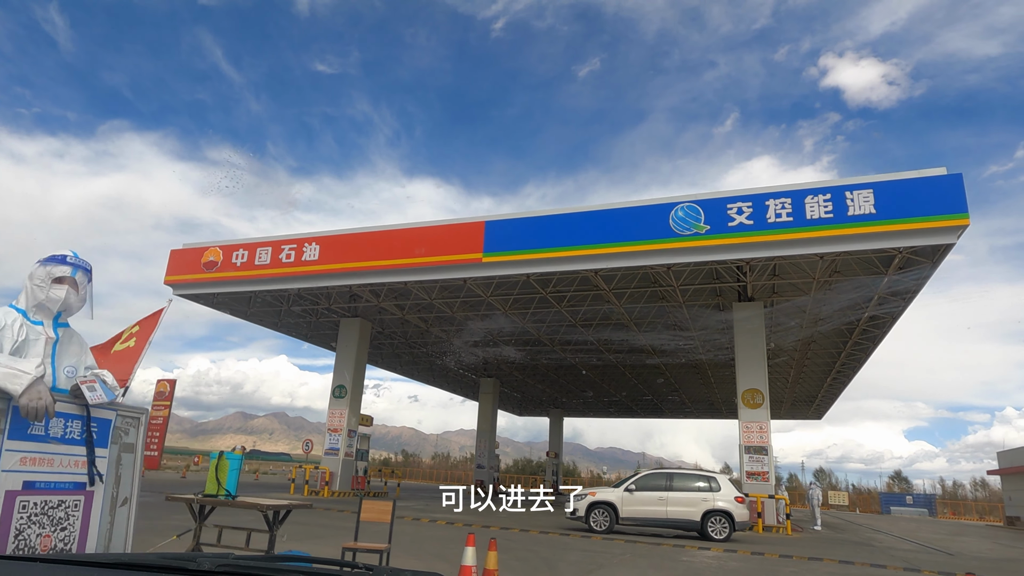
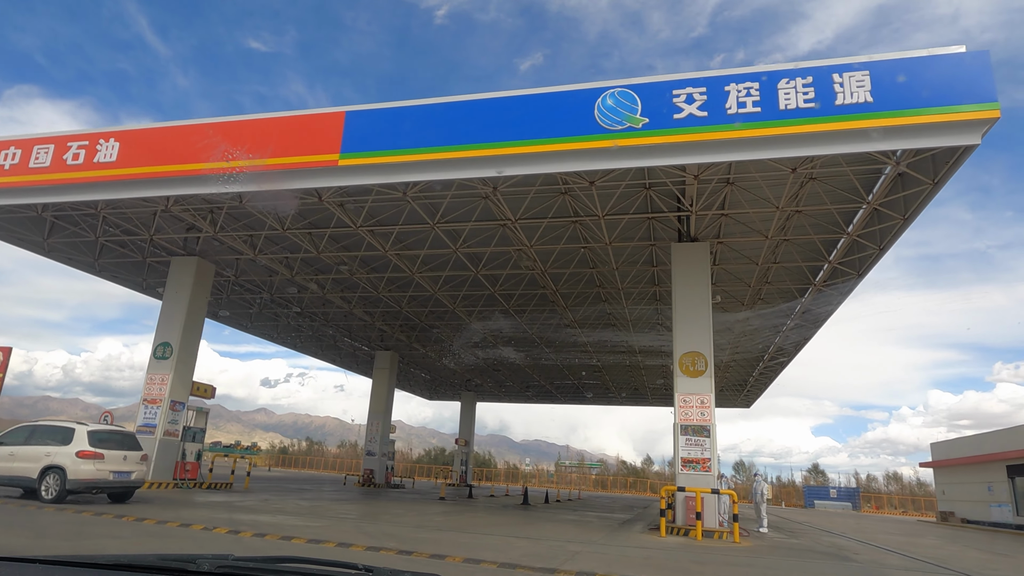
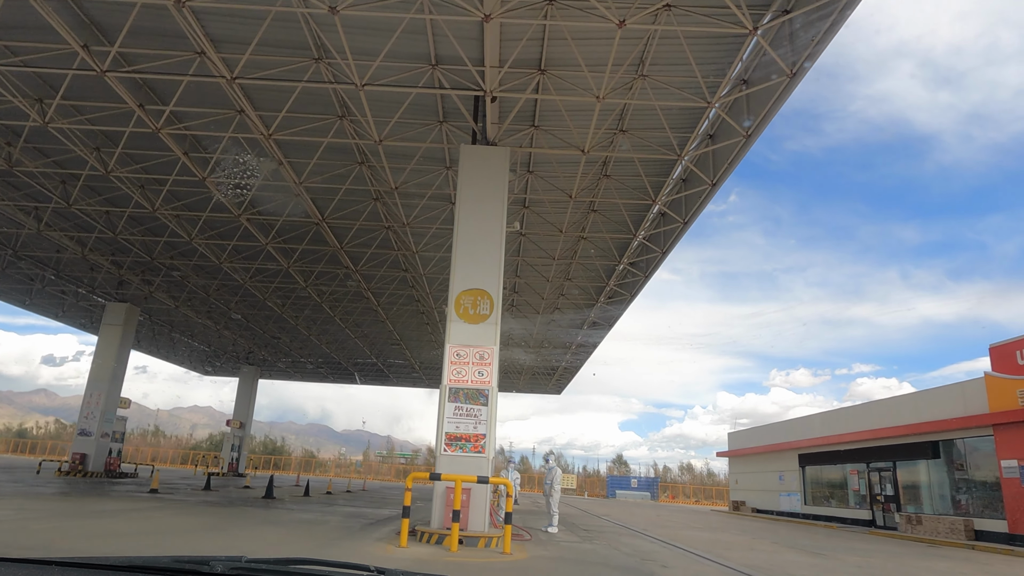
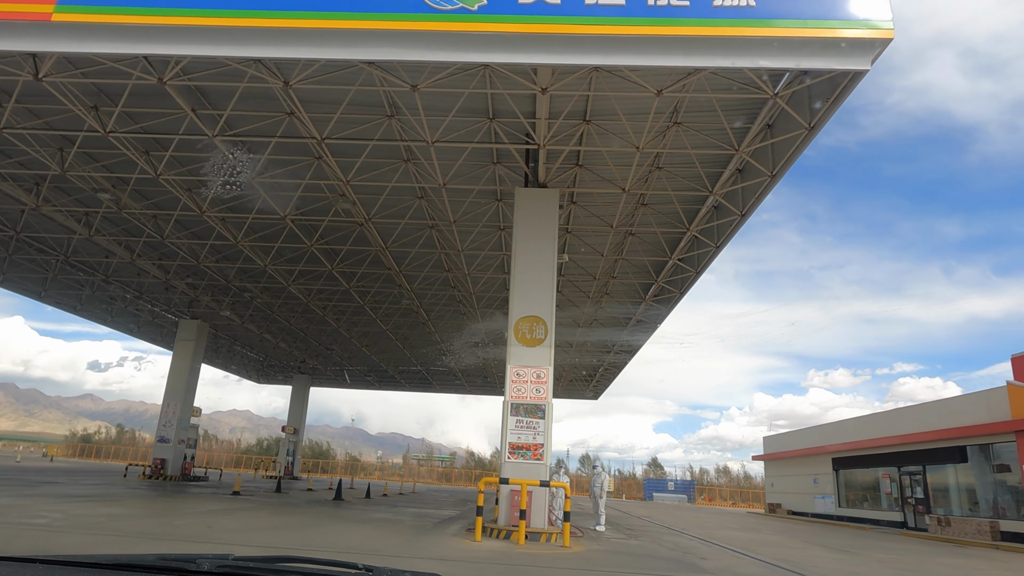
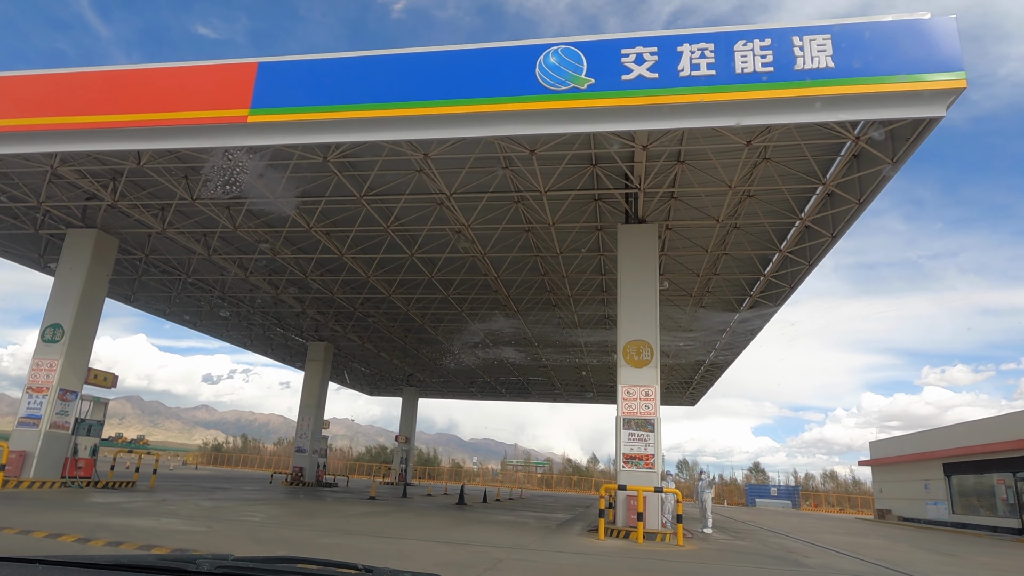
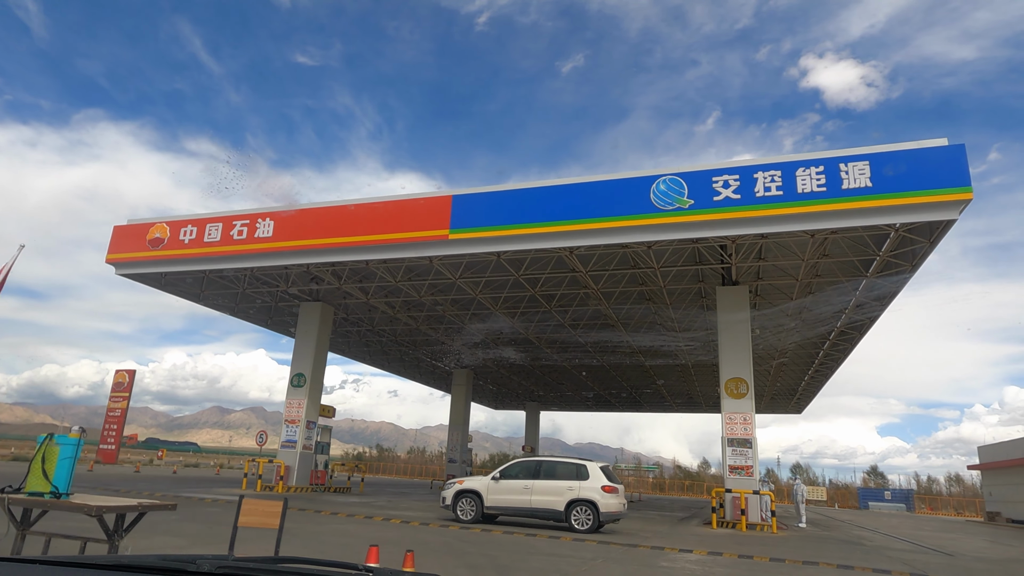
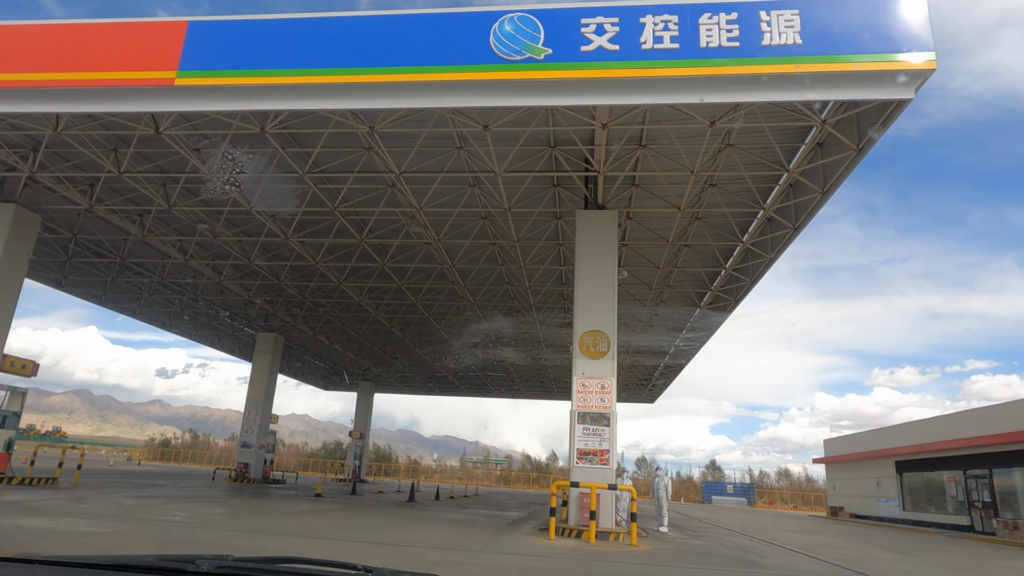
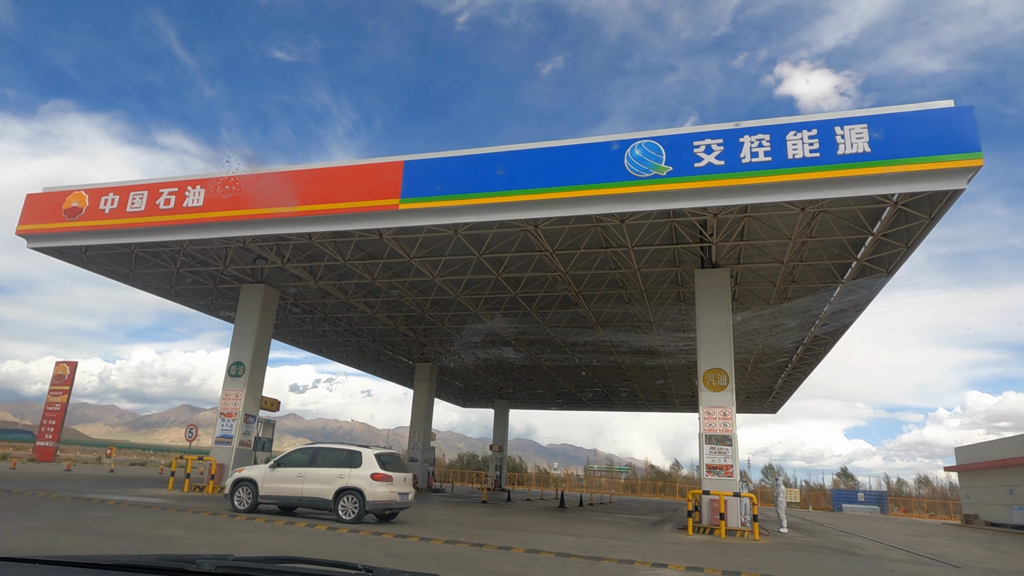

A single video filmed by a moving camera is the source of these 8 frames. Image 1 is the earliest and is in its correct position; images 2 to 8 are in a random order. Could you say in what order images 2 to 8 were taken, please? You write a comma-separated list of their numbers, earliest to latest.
6, 8, 2, 5, 7, 4, 3
